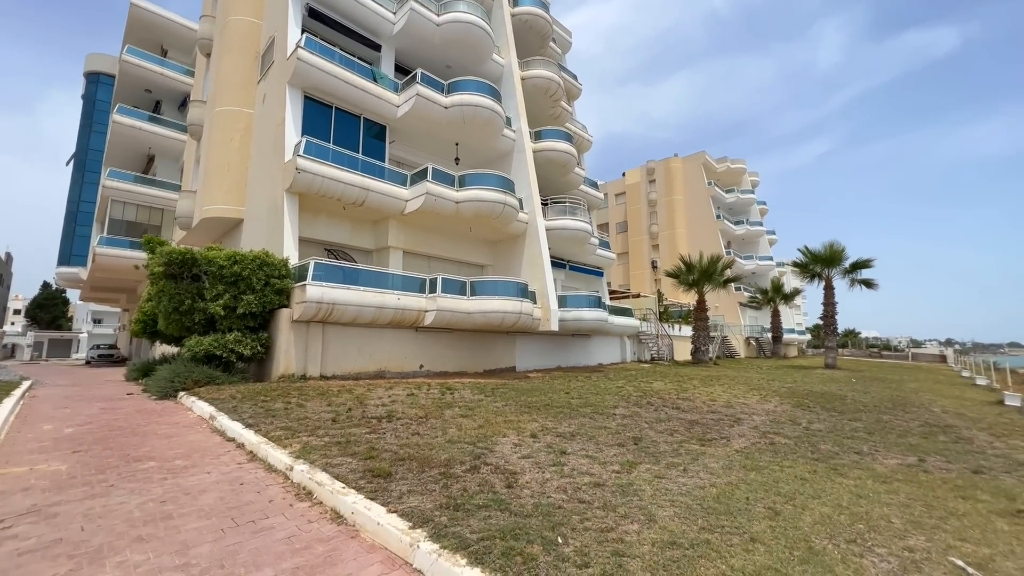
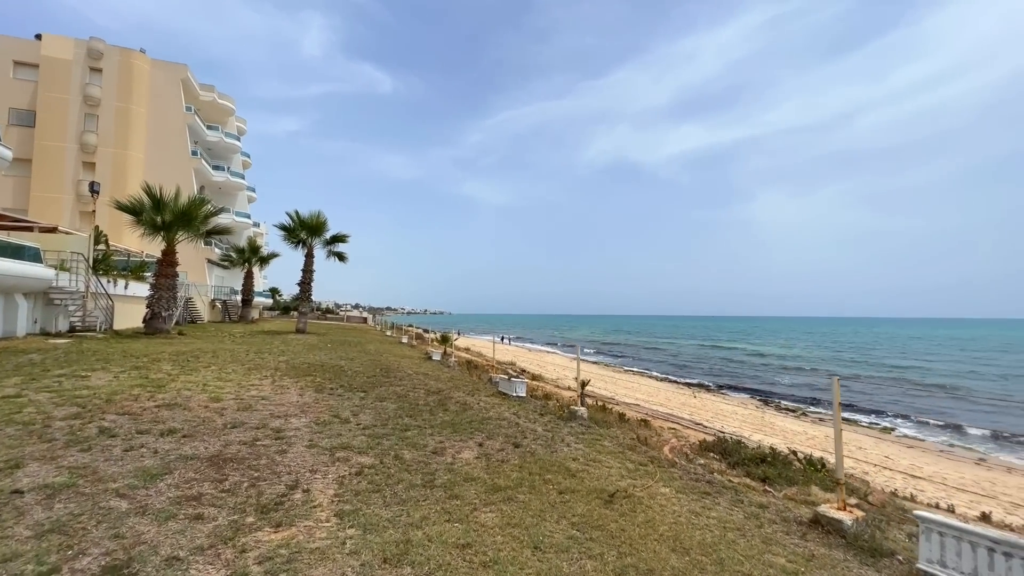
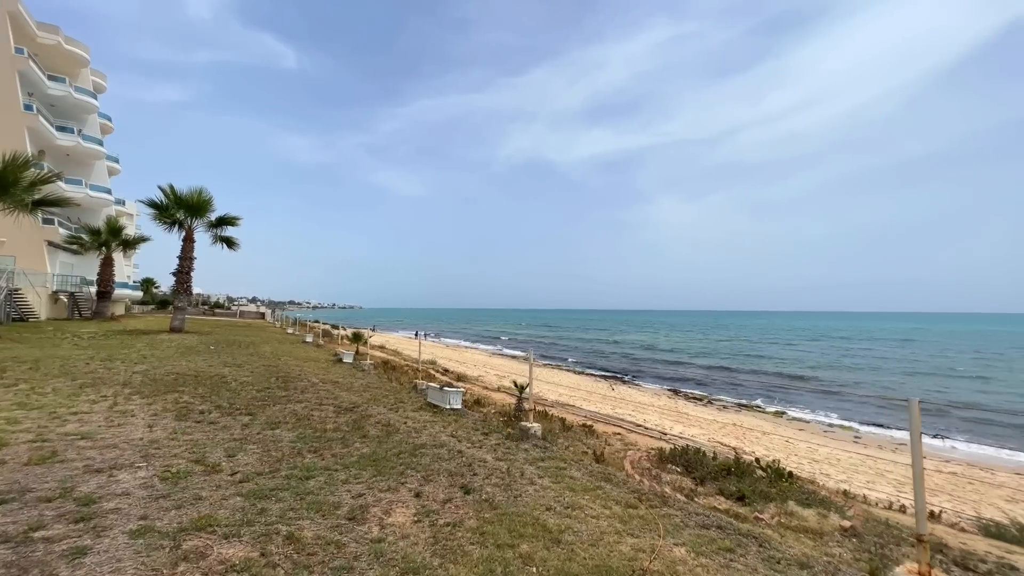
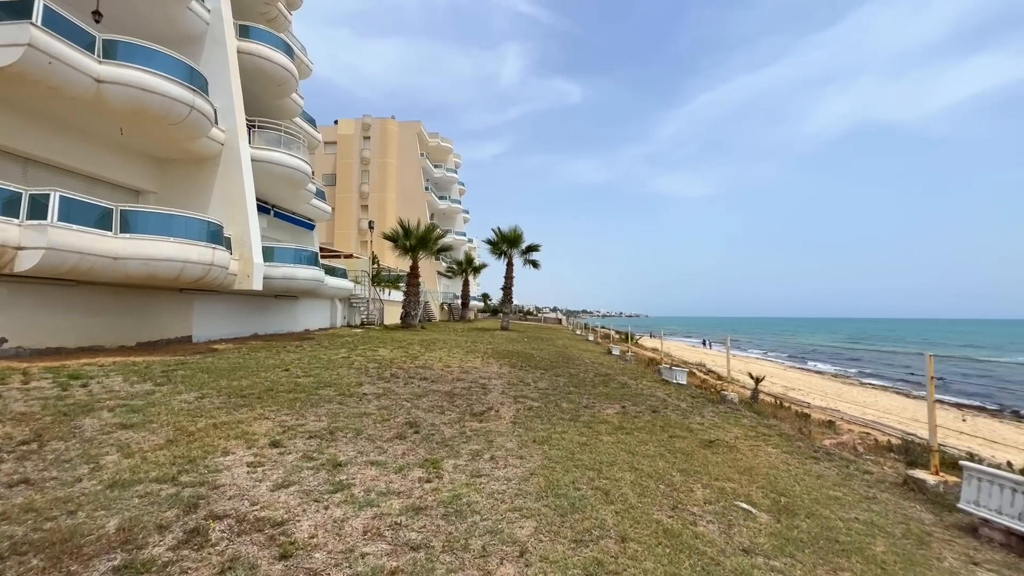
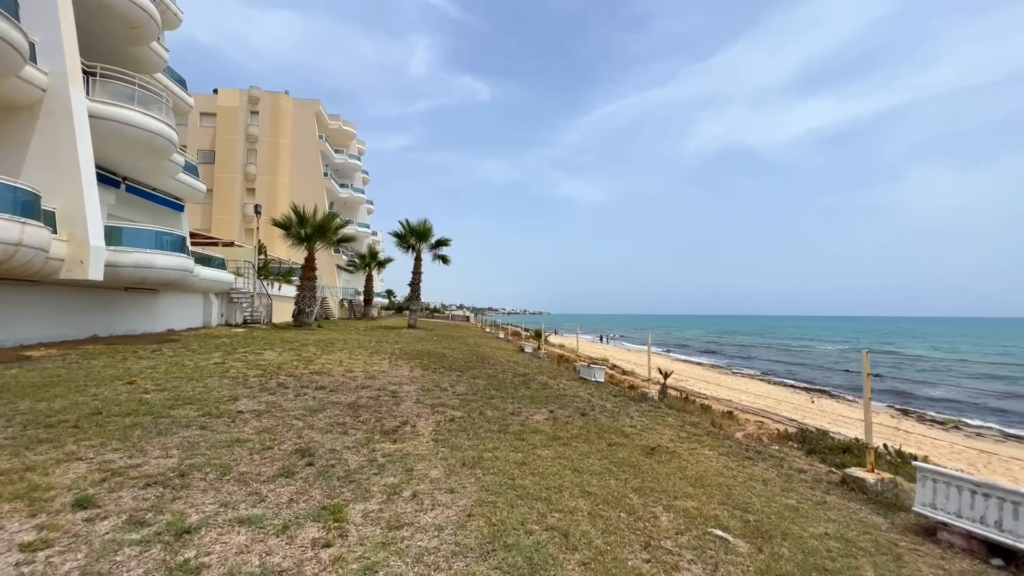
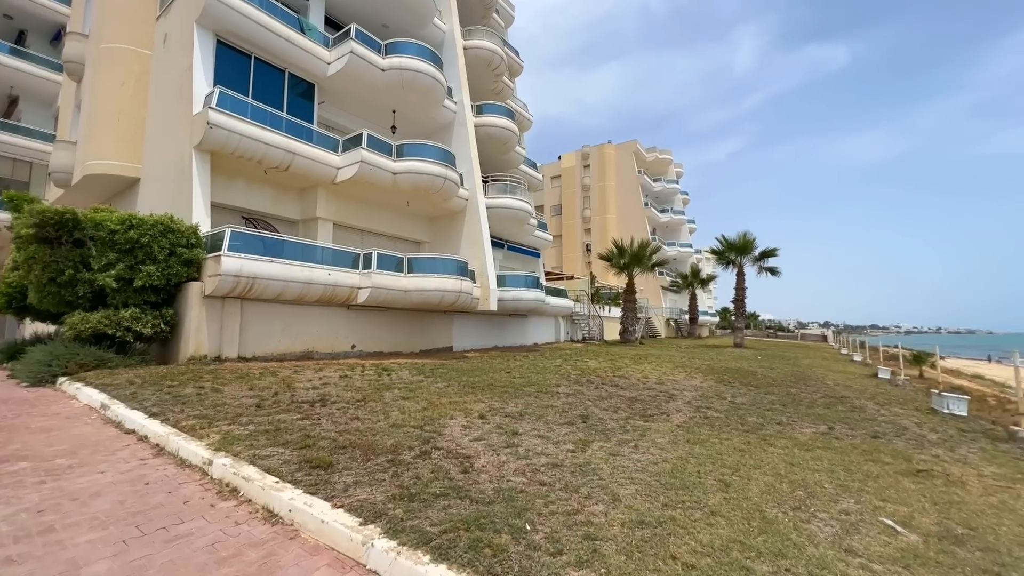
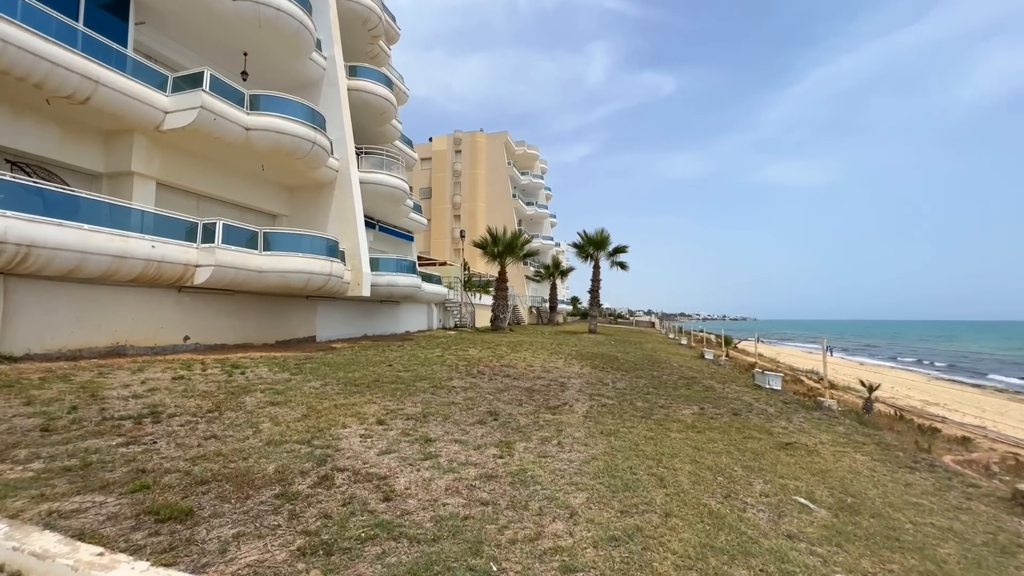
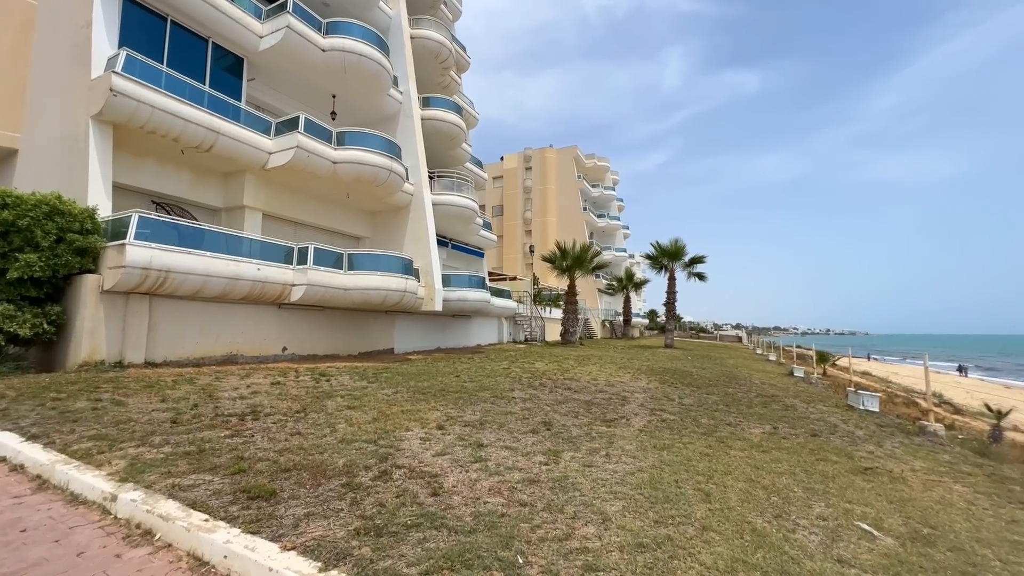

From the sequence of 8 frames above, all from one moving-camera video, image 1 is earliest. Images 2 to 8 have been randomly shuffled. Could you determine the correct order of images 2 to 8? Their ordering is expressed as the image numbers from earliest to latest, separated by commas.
6, 8, 7, 4, 5, 2, 3
